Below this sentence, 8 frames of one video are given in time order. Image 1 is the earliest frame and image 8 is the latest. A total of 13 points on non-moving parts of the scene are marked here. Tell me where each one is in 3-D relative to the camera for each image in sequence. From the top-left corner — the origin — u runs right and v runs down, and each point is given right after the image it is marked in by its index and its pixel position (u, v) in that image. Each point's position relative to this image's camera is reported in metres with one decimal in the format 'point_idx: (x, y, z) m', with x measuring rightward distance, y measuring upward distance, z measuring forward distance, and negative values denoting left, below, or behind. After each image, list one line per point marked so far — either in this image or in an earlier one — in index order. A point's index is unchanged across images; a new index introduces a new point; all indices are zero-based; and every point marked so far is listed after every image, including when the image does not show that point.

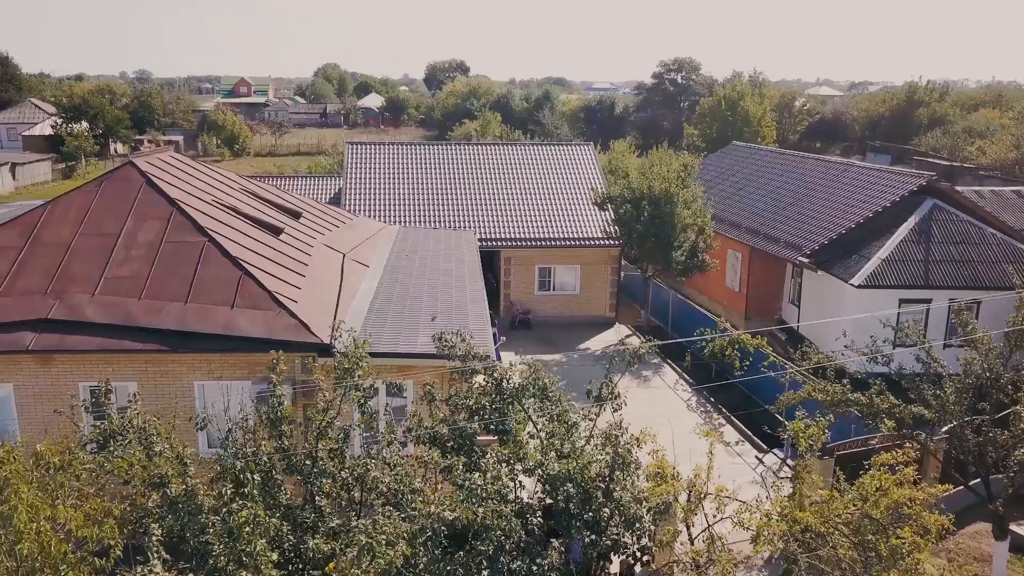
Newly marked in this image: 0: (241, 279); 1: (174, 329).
0: (-3.8, +0.1, +11.2) m
1: (-4.3, -0.5, +10.3) m
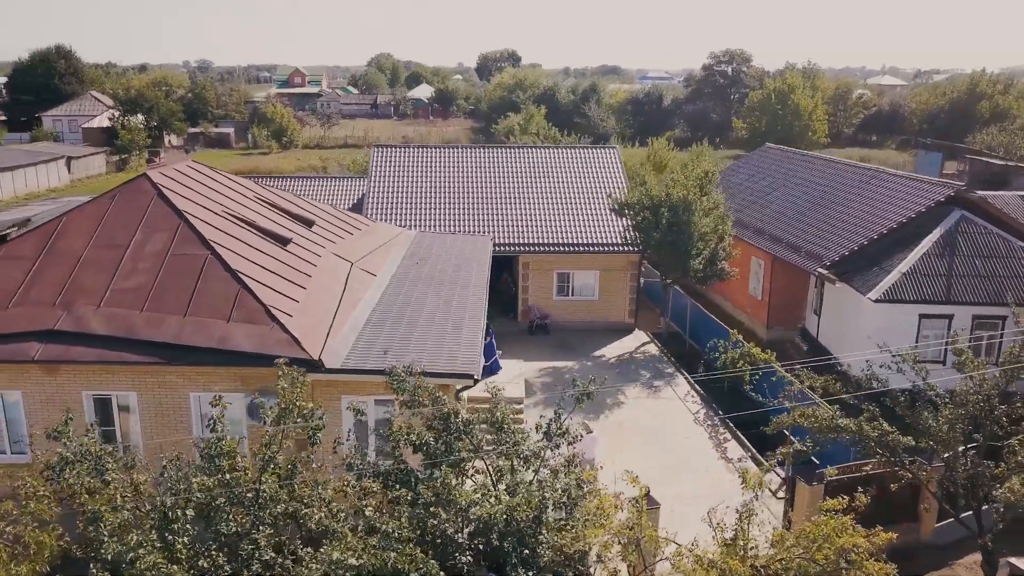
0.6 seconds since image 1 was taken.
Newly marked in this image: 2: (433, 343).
0: (-3.9, -0.1, +11.5) m
1: (-4.5, -0.7, +10.7) m
2: (-1.2, -0.8, +11.8) m
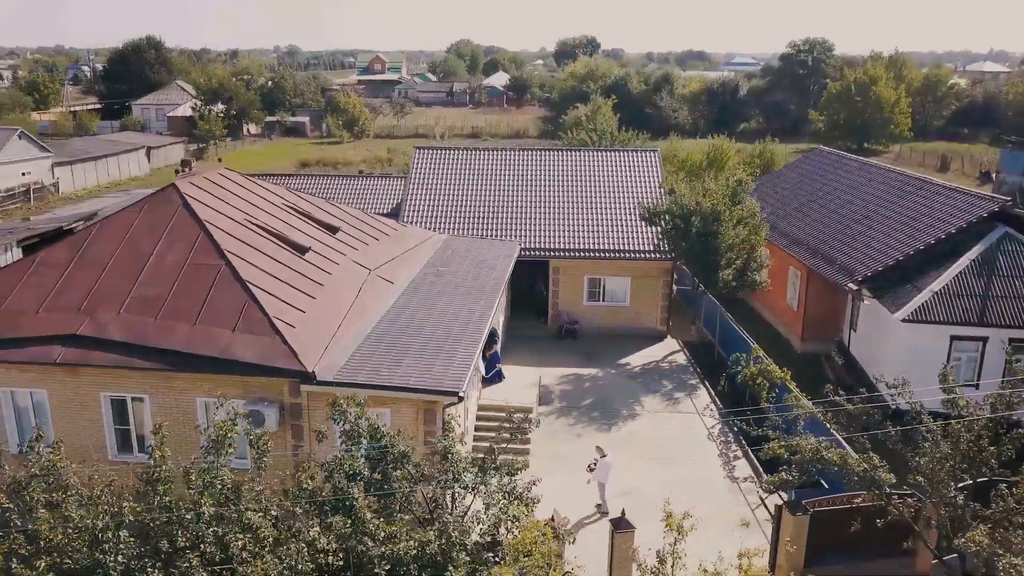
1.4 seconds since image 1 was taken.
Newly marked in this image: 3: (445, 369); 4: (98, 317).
0: (-4.0, -0.2, +12.1) m
1: (-4.7, -0.9, +11.4) m
2: (-1.3, -1.0, +12.1) m
3: (-1.0, -1.2, +11.7) m
4: (-6.1, -0.4, +12.0) m
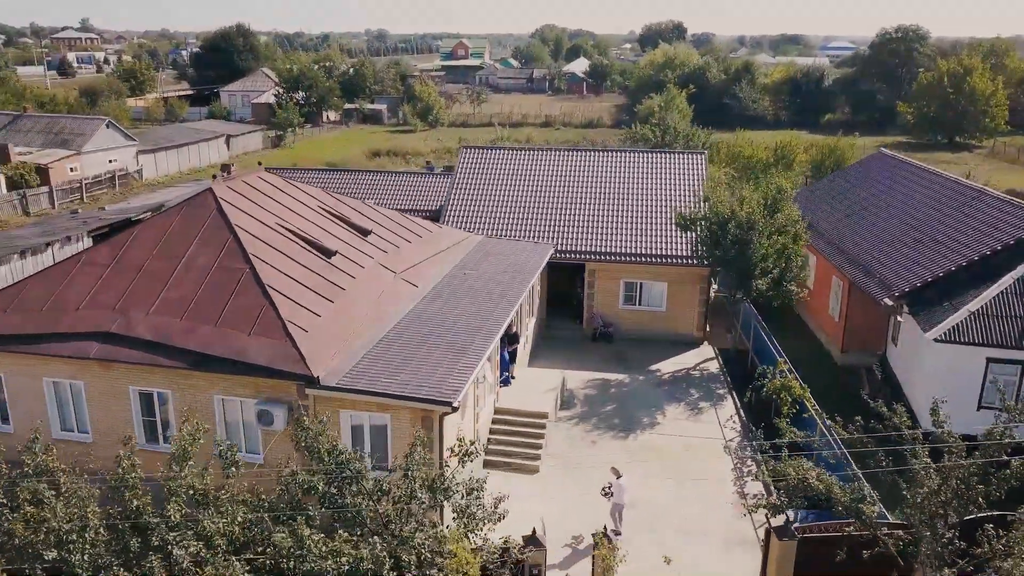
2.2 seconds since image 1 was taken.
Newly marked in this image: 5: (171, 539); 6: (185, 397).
0: (-4.0, -0.3, +12.8) m
1: (-4.7, -0.9, +12.1) m
2: (-1.2, -1.2, +12.6) m
3: (-1.0, -1.3, +12.1) m
4: (-6.1, -0.5, +12.9) m
5: (-3.0, -2.2, +7.0) m
6: (-5.1, -1.7, +12.5) m
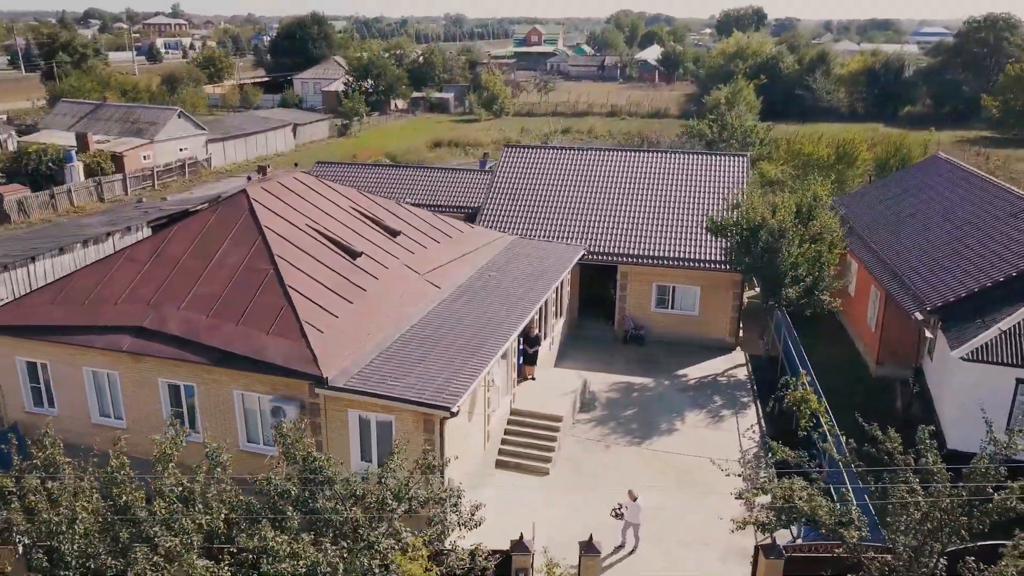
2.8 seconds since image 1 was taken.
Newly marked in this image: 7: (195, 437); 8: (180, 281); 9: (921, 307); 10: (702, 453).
0: (-3.8, -0.3, +13.4) m
1: (-4.7, -1.0, +12.9) m
2: (-1.2, -1.3, +13.0) m
3: (-1.0, -1.4, +12.5) m
4: (-6.0, -0.4, +13.7) m
5: (-3.4, -2.4, +7.7) m
6: (-5.0, -1.7, +13.3) m
7: (-5.4, -2.5, +13.7) m
8: (-5.9, +0.1, +14.3) m
9: (+8.7, -0.4, +17.1) m
10: (+3.8, -3.3, +16.2) m
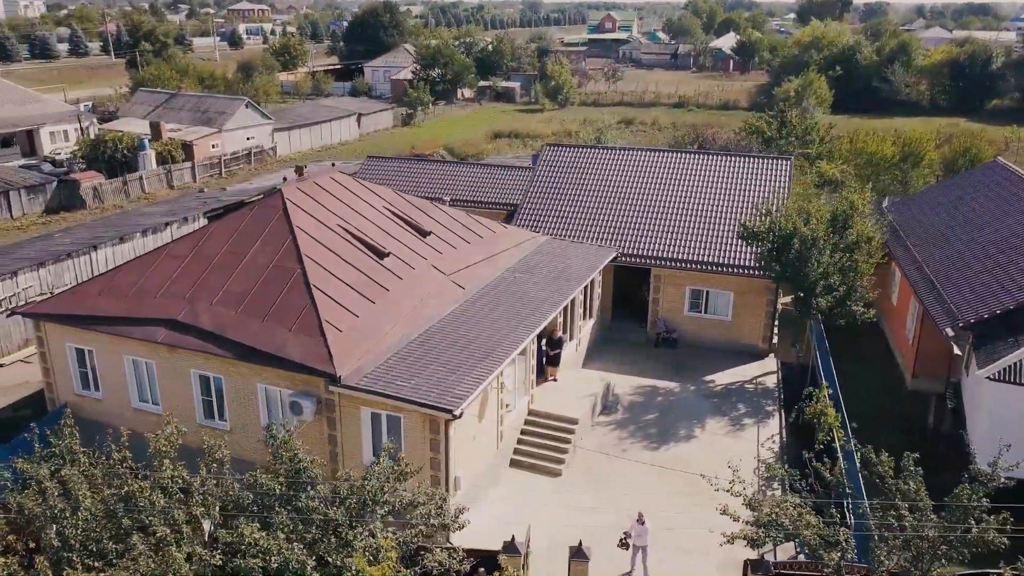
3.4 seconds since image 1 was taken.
0: (-3.6, -0.3, +14.1) m
1: (-4.5, -0.9, +13.7) m
2: (-1.0, -1.4, +13.5) m
3: (-0.9, -1.5, +13.0) m
4: (-5.7, -0.3, +14.6) m
5: (-3.8, -2.5, +8.4) m
6: (-4.8, -1.6, +14.1) m
7: (-5.2, -2.5, +14.5) m
8: (-5.6, +0.2, +15.1) m
9: (+9.2, -0.7, +16.7) m
10: (+4.1, -3.5, +16.2) m
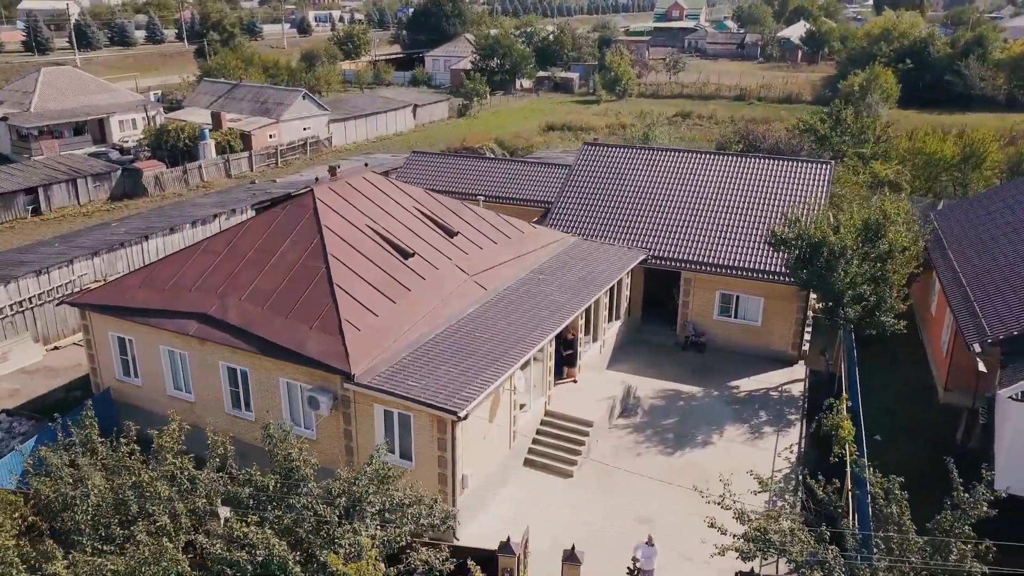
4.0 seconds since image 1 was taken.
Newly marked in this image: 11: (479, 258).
0: (-3.4, -0.3, +14.7) m
1: (-4.3, -0.9, +14.3) m
2: (-0.9, -1.4, +13.9) m
3: (-0.8, -1.6, +13.4) m
4: (-5.4, -0.3, +15.3) m
5: (-4.0, -2.5, +9.0) m
6: (-4.6, -1.6, +14.8) m
7: (-5.0, -2.4, +15.3) m
8: (-5.2, +0.3, +15.8) m
9: (+9.6, -1.0, +16.3) m
10: (+4.4, -3.7, +16.3) m
11: (-0.8, +0.7, +18.3) m
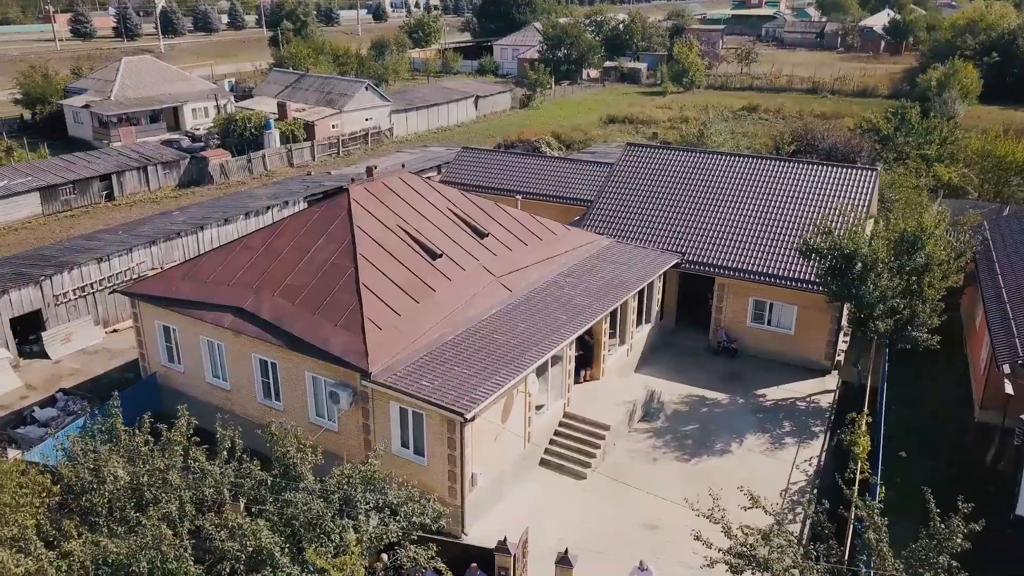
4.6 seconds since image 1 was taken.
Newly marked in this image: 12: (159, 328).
0: (-3.1, -0.3, +15.4) m
1: (-4.1, -0.9, +15.1) m
2: (-0.7, -1.5, +14.4) m
3: (-0.6, -1.7, +13.9) m
4: (-5.1, -0.2, +16.1) m
5: (-4.2, -2.6, +9.8) m
6: (-4.3, -1.5, +15.6) m
7: (-4.7, -2.4, +16.1) m
8: (-4.8, +0.4, +16.6) m
9: (+9.9, -1.4, +15.9) m
10: (+4.8, -3.9, +16.4) m
11: (-0.1, +0.7, +18.7) m
12: (-7.7, -0.9, +17.5) m
